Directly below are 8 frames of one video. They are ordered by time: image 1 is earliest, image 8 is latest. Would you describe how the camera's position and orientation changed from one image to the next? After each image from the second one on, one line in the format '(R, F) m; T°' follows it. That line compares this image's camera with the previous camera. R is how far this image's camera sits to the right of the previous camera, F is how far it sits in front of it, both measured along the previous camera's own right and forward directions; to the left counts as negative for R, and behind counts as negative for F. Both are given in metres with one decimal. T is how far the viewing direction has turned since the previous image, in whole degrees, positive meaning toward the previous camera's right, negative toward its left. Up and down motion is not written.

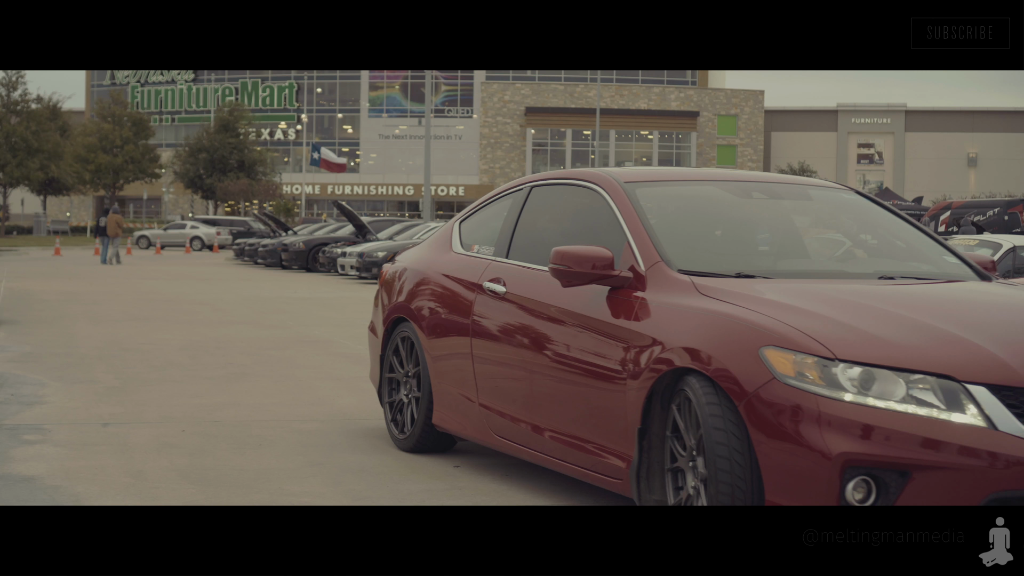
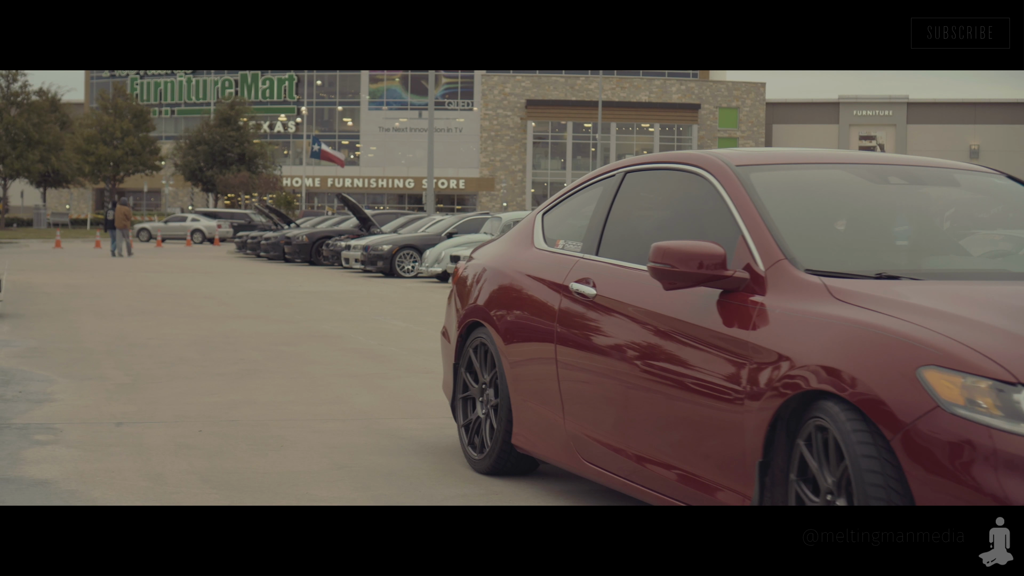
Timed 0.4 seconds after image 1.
(-0.1, +0.2) m; 0°
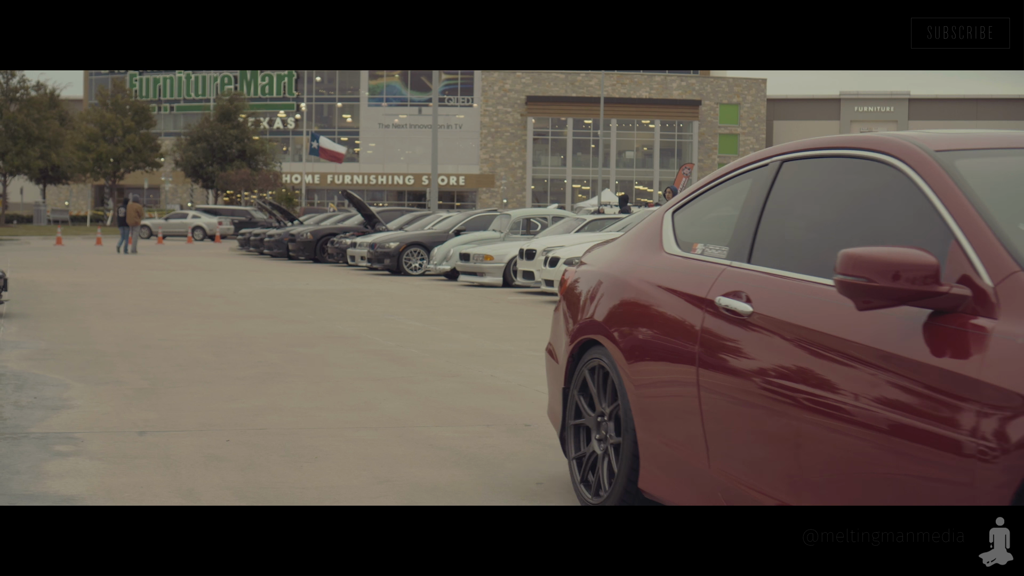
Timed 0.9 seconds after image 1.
(-0.2, +0.3) m; 0°
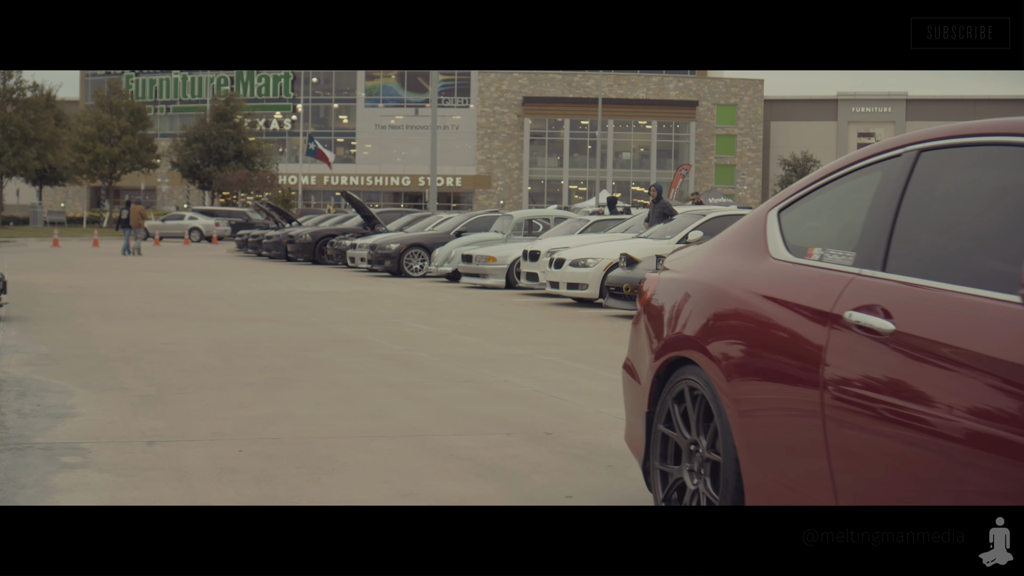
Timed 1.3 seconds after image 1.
(-0.1, +0.2) m; 0°
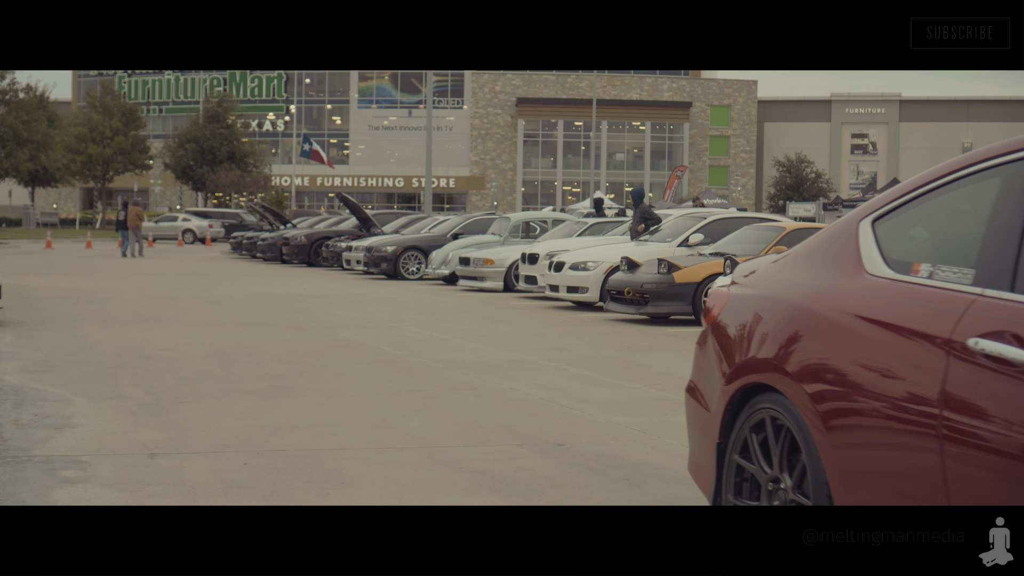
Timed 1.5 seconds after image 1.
(-0.1, +0.1) m; 0°
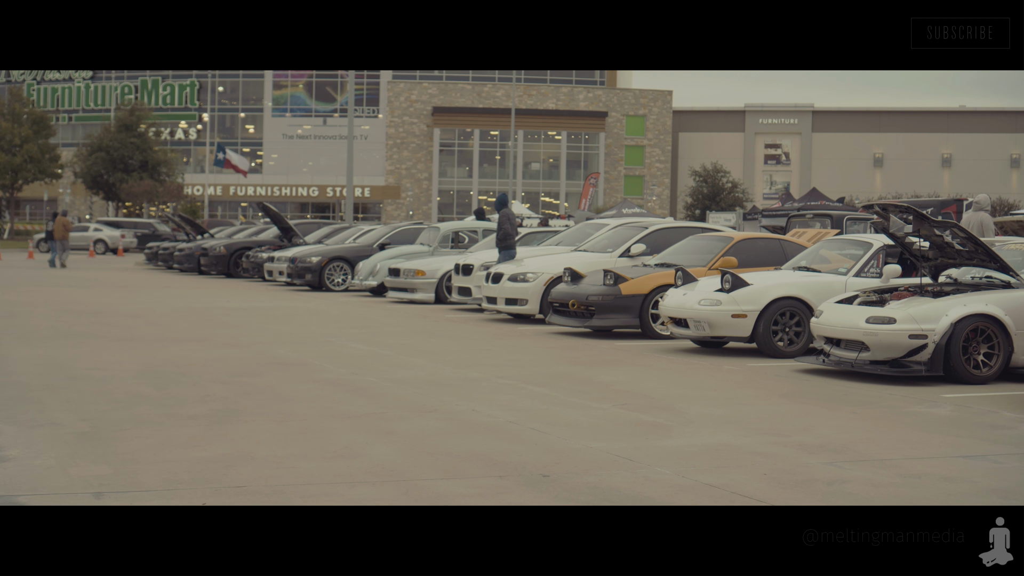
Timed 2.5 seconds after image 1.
(-0.2, +0.5) m; +3°
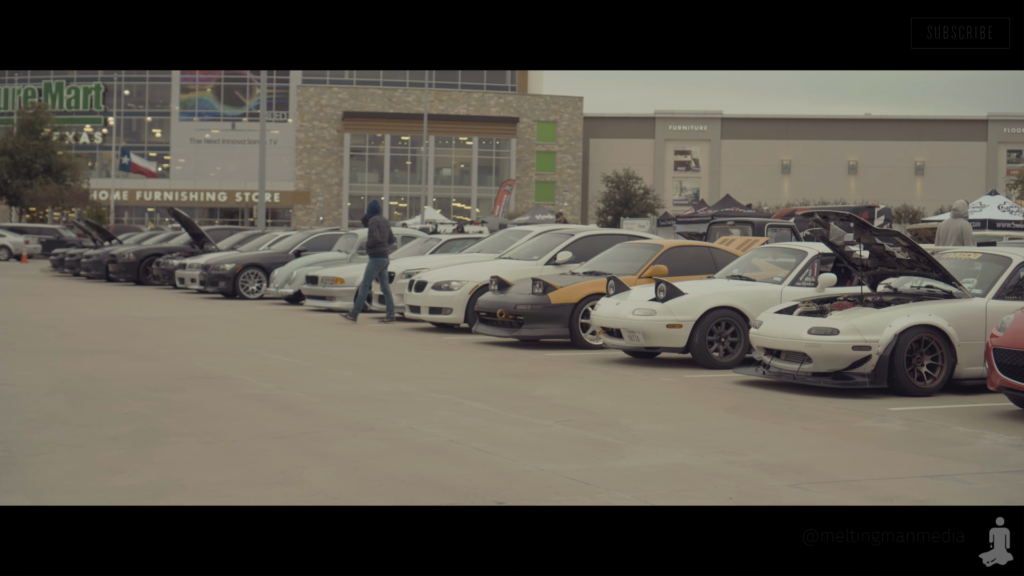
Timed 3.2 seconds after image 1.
(-0.1, +0.4) m; +3°
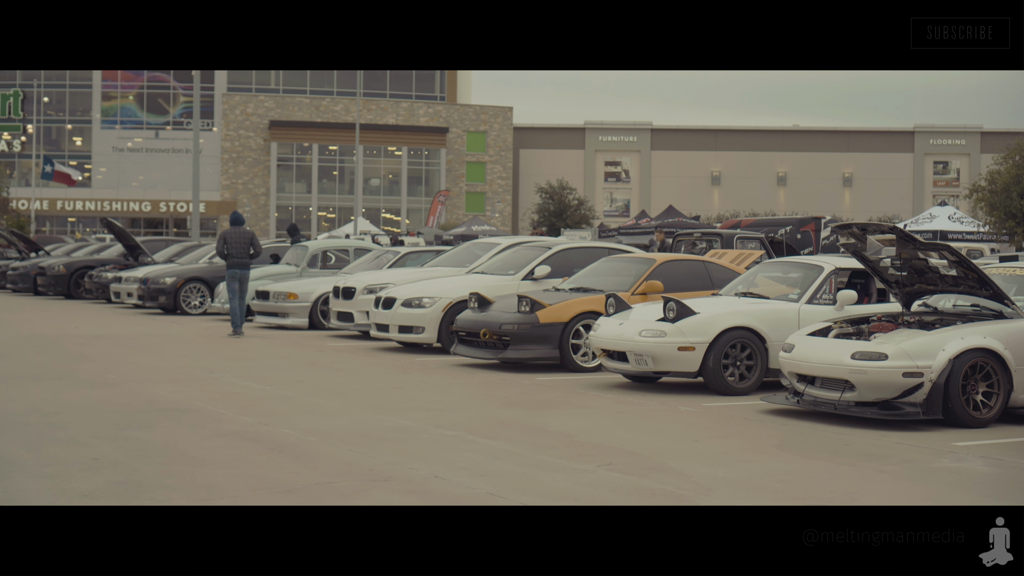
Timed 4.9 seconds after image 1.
(-0.5, +1.0) m; +3°
